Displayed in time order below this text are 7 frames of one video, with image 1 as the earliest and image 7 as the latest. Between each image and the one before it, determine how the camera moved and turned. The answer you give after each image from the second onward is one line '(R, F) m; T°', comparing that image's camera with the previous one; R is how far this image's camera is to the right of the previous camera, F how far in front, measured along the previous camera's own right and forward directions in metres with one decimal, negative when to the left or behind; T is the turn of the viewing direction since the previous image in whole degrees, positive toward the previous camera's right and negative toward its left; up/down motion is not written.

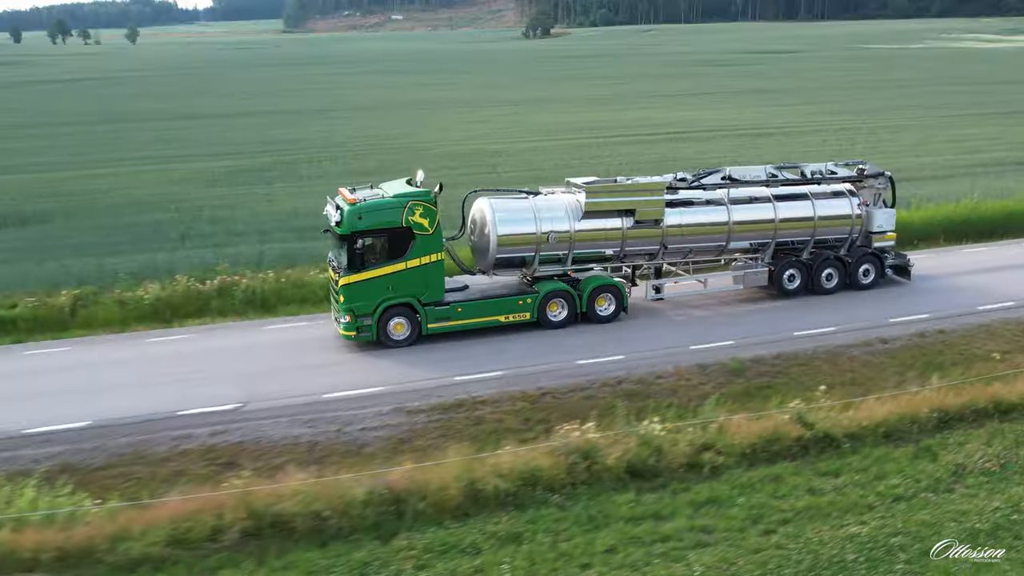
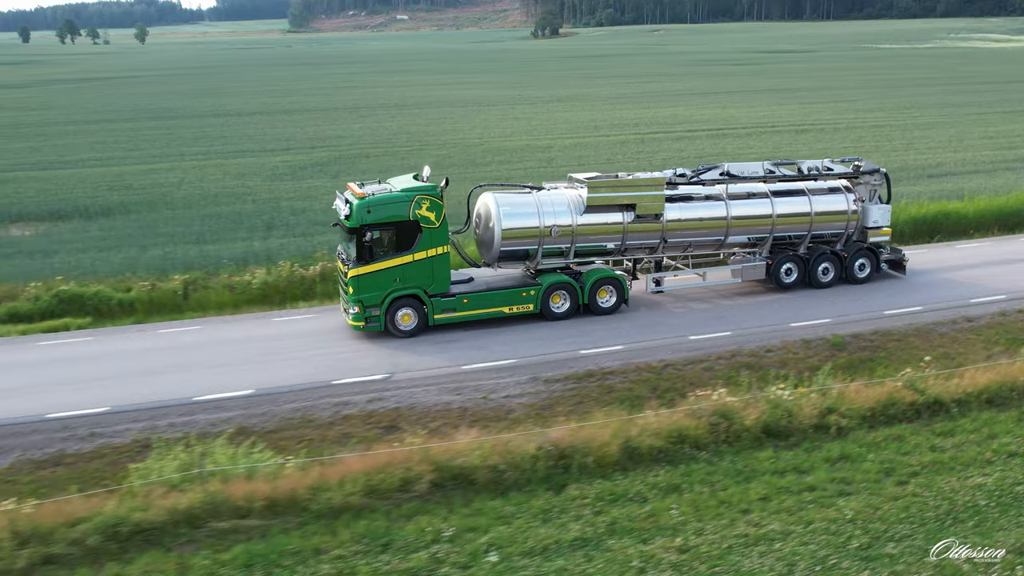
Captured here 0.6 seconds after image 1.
(-3.3, -1.0) m; 0°
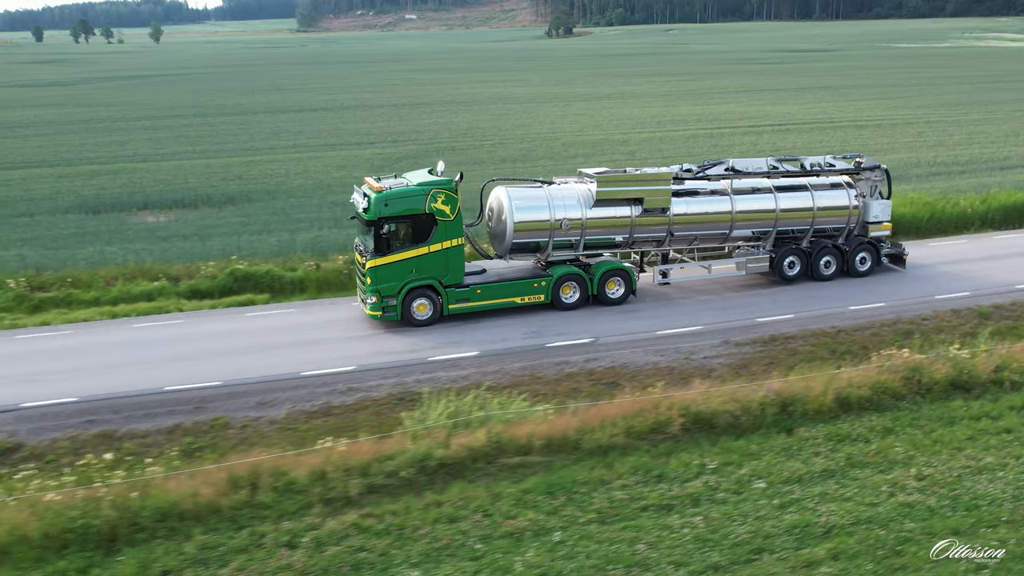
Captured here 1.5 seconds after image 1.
(-5.5, -1.4) m; +1°
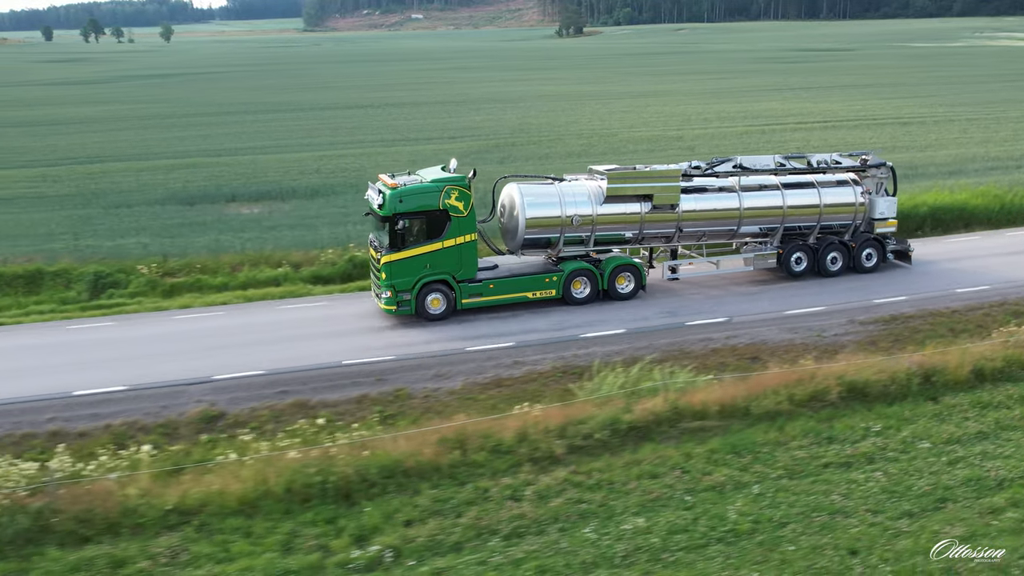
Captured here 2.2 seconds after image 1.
(-4.2, -0.9) m; 0°
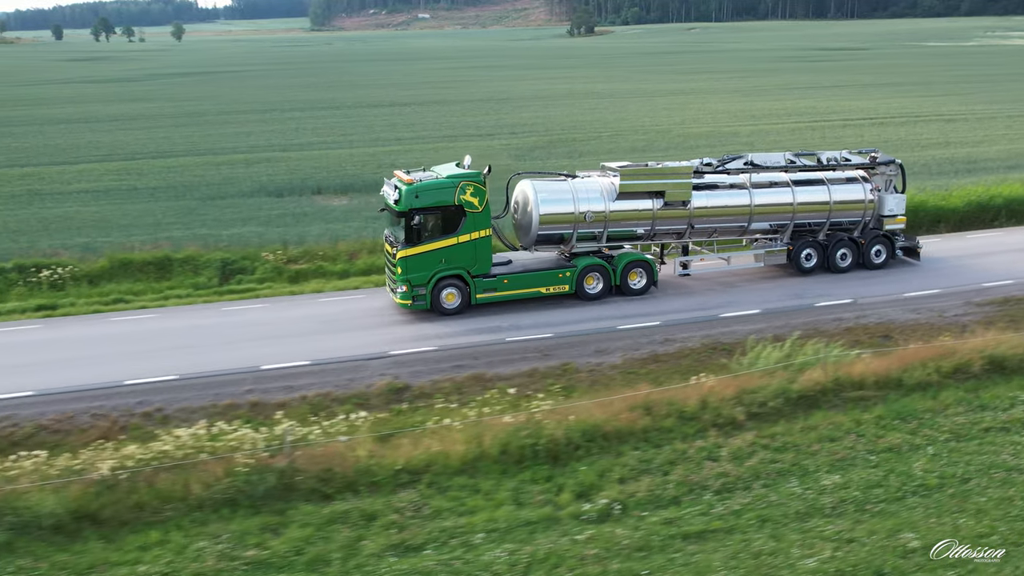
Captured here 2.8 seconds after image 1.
(-4.4, -0.9) m; 0°
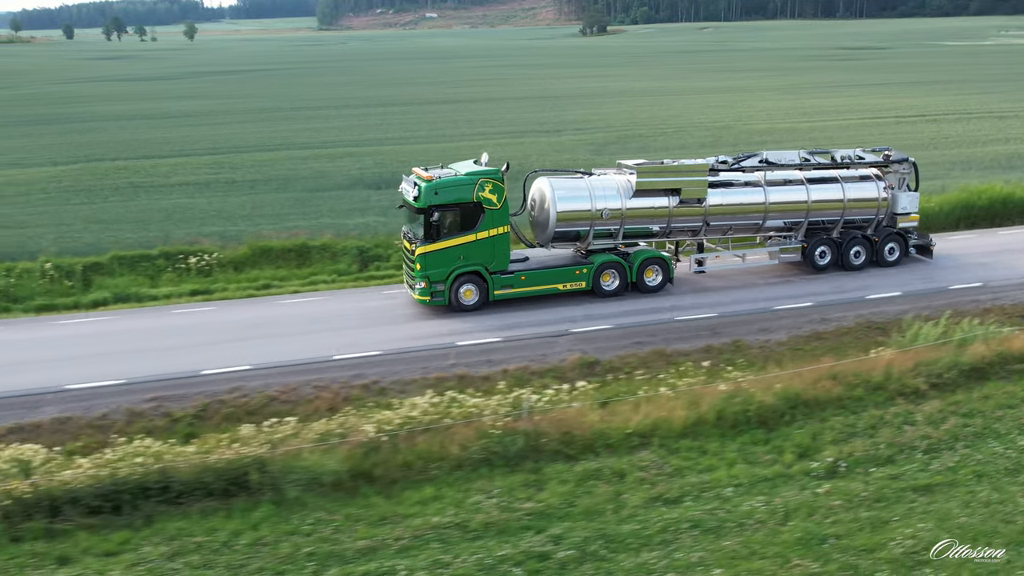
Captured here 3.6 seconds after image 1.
(-5.1, -0.9) m; +1°
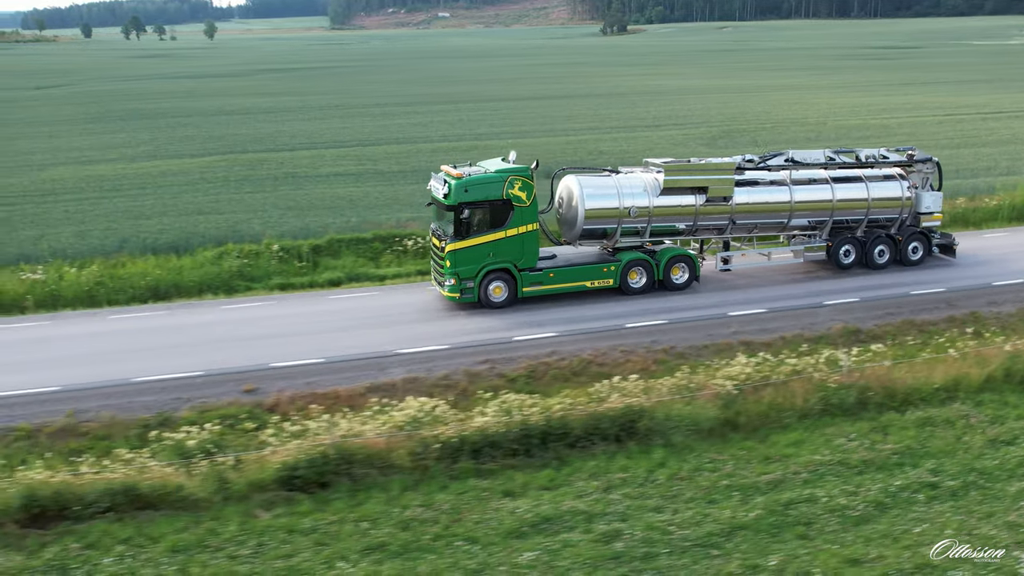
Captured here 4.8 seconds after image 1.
(-8.2, -1.4) m; +1°
